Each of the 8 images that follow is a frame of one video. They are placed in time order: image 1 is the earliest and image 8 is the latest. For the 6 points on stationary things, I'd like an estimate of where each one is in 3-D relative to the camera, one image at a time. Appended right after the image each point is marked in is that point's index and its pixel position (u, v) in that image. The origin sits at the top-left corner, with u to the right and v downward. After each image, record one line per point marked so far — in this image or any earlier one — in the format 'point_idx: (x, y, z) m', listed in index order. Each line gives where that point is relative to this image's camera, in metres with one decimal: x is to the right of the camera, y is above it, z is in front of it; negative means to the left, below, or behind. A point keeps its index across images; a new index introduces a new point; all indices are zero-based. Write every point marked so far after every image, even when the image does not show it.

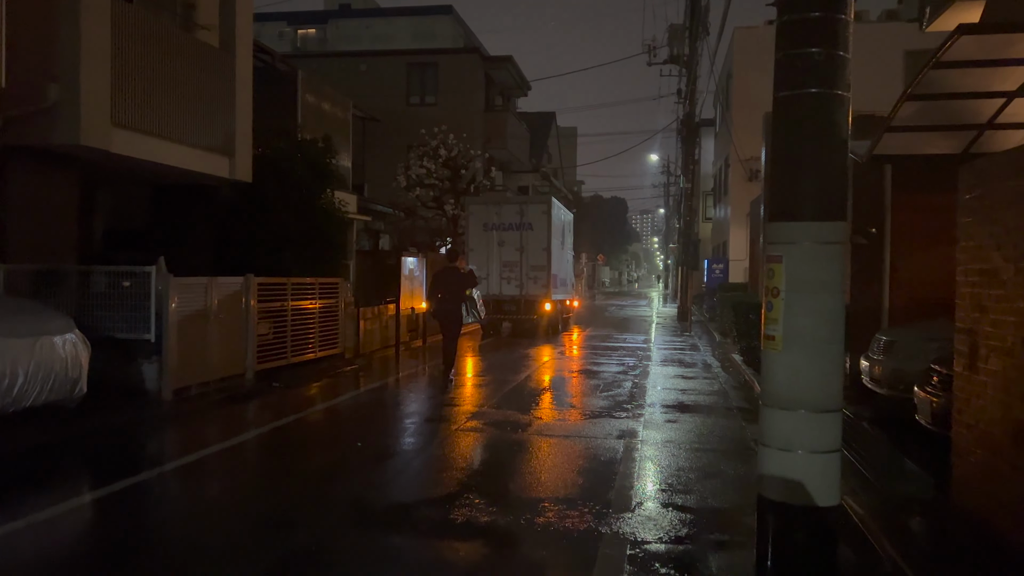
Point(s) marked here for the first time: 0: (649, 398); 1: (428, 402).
0: (+2.0, -1.6, +11.4) m
1: (-1.3, -1.8, +12.3) m
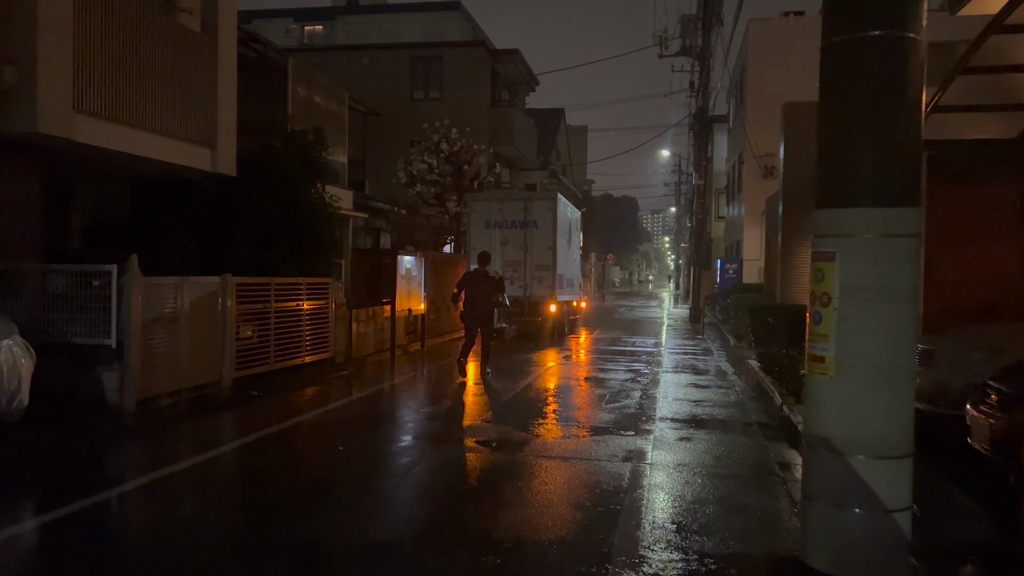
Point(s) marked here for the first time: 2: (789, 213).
0: (+2.0, -1.7, +10.4) m
1: (-1.4, -1.8, +11.3) m
2: (+6.0, +1.6, +16.8) m
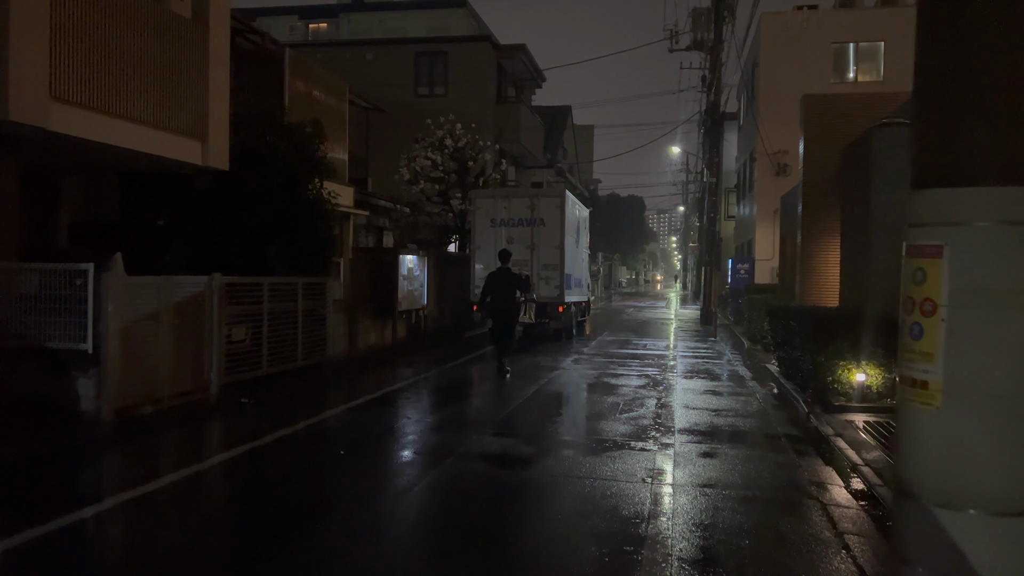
0: (+2.0, -1.7, +9.7) m
1: (-1.3, -1.8, +10.6) m
2: (+6.1, +1.6, +16.0) m
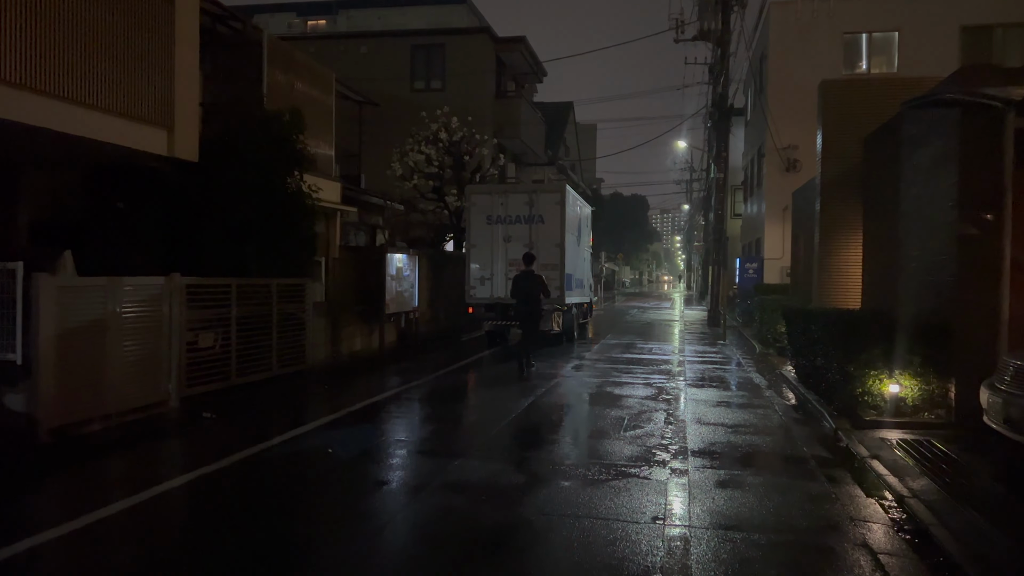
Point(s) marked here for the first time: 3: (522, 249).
0: (+1.9, -1.7, +8.6) m
1: (-1.4, -1.9, +9.5) m
2: (+6.1, +1.6, +14.9) m
3: (+0.2, +0.9, +18.5) m
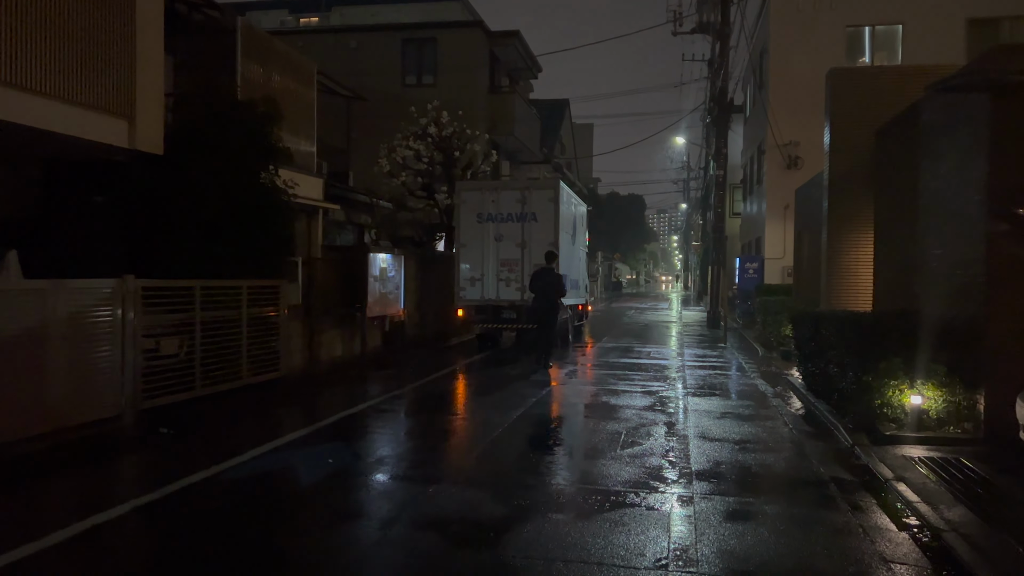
0: (+1.8, -1.7, +7.8) m
1: (-1.5, -1.9, +8.7) m
2: (+5.9, +1.6, +14.1) m
3: (0.0, +0.9, +17.7) m
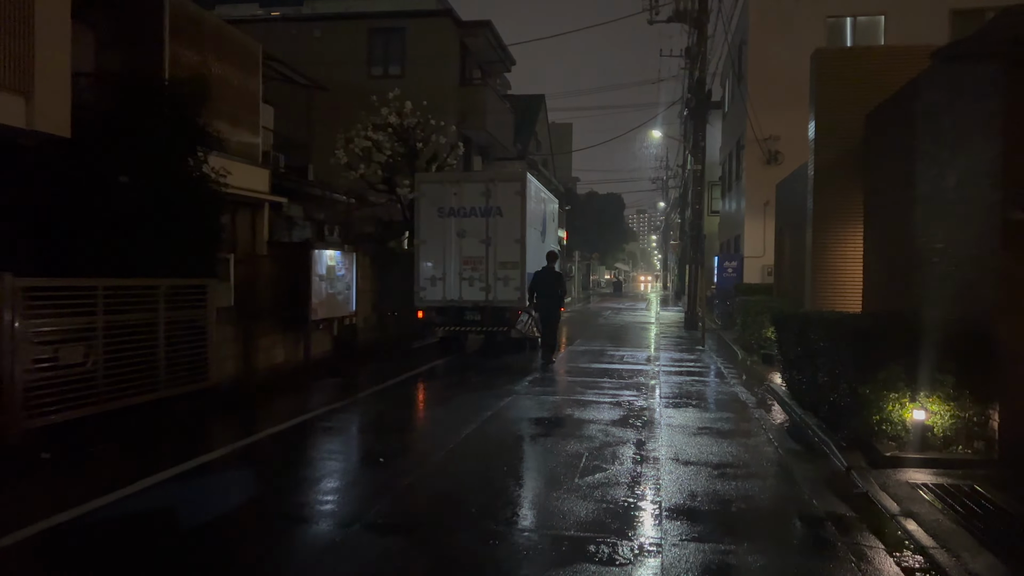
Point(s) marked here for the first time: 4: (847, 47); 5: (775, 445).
0: (+1.3, -1.7, +6.6) m
1: (-2.1, -1.9, +7.5) m
2: (+5.2, +1.6, +13.0) m
3: (-0.7, +0.9, +16.5) m
4: (+5.5, +4.0, +12.8) m
5: (+2.8, -1.7, +8.3) m
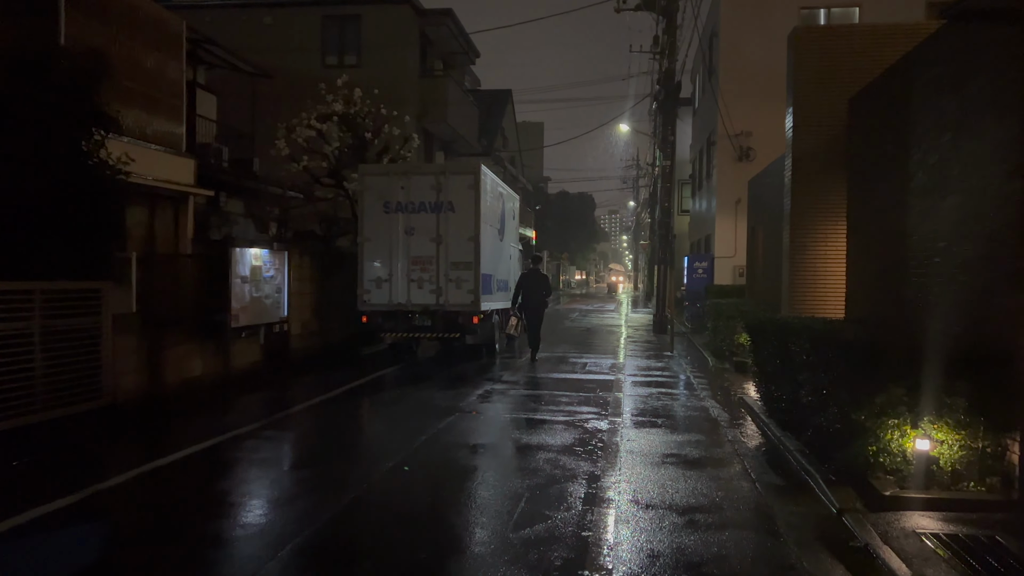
0: (+0.7, -1.8, +5.3) m
1: (-2.7, -1.9, +6.1) m
2: (+4.4, +1.5, +11.9) m
3: (-1.6, +0.9, +15.1) m
4: (+4.8, +3.9, +11.7) m
5: (+2.2, -1.7, +7.1) m
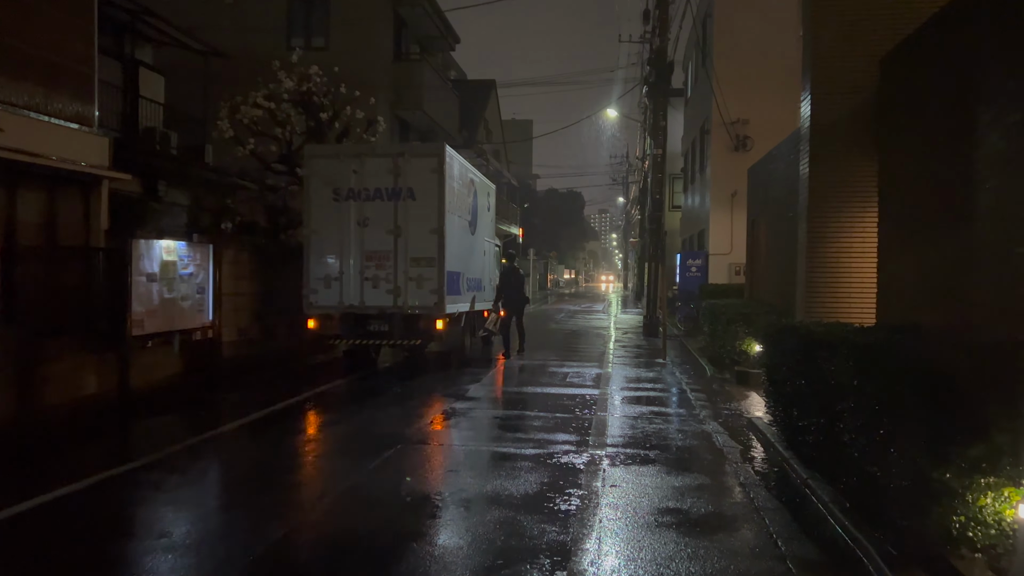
0: (+0.3, -1.8, +3.4) m
1: (-3.0, -1.9, +4.1) m
2: (+3.9, +1.5, +10.0) m
3: (-2.2, +0.9, +13.1) m
4: (+4.3, +3.9, +9.8) m
5: (+1.8, -1.7, +5.2) m
